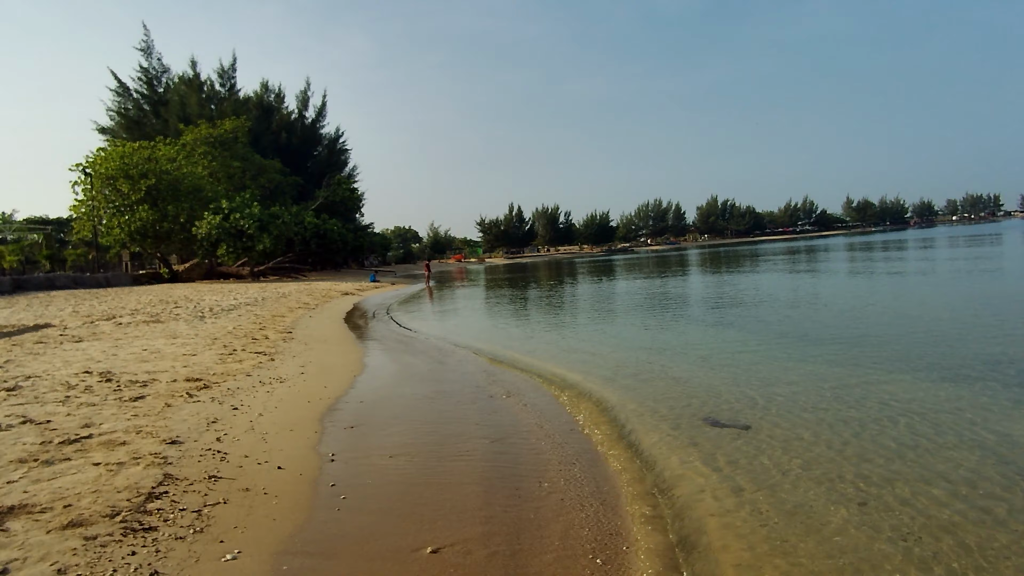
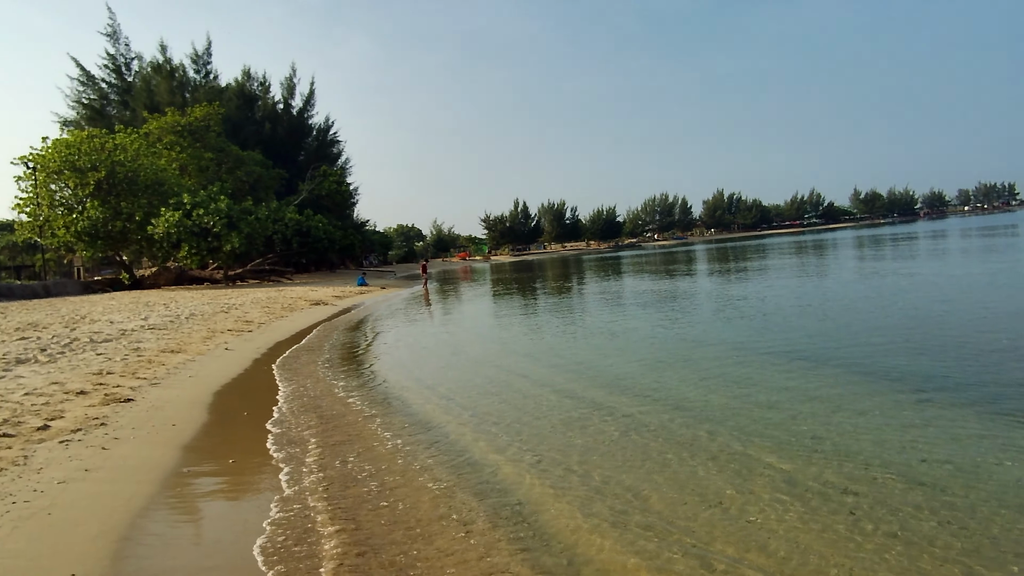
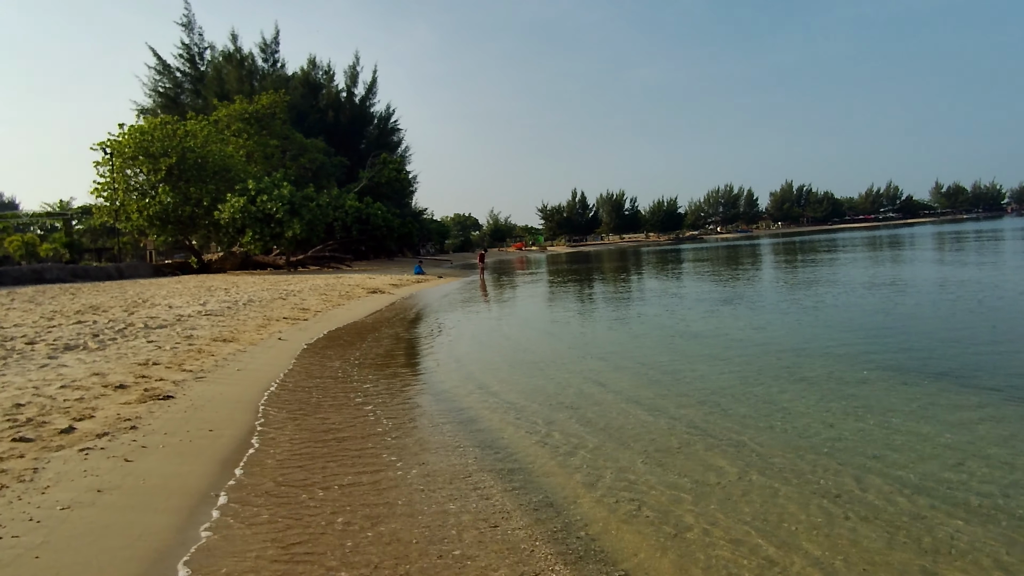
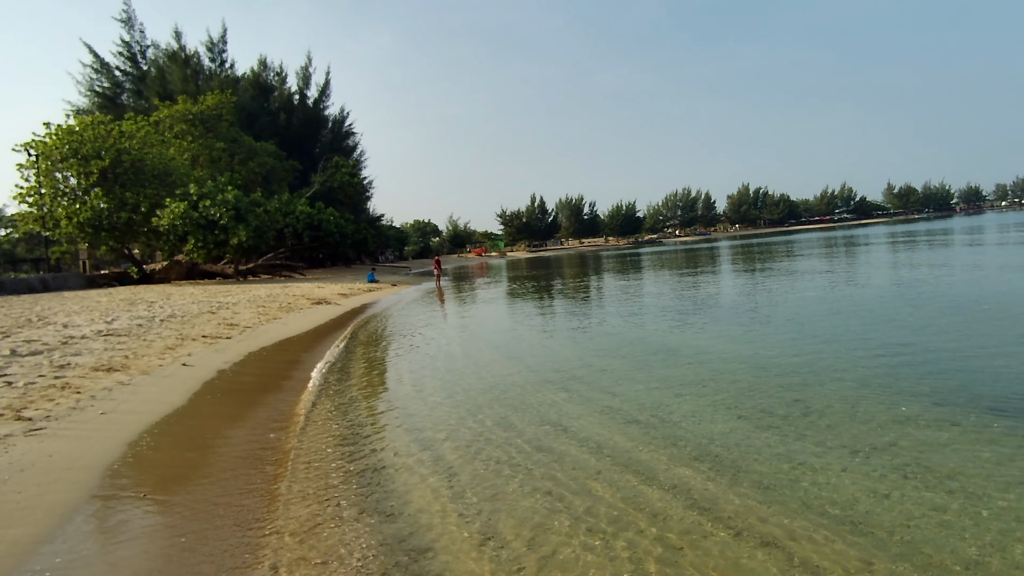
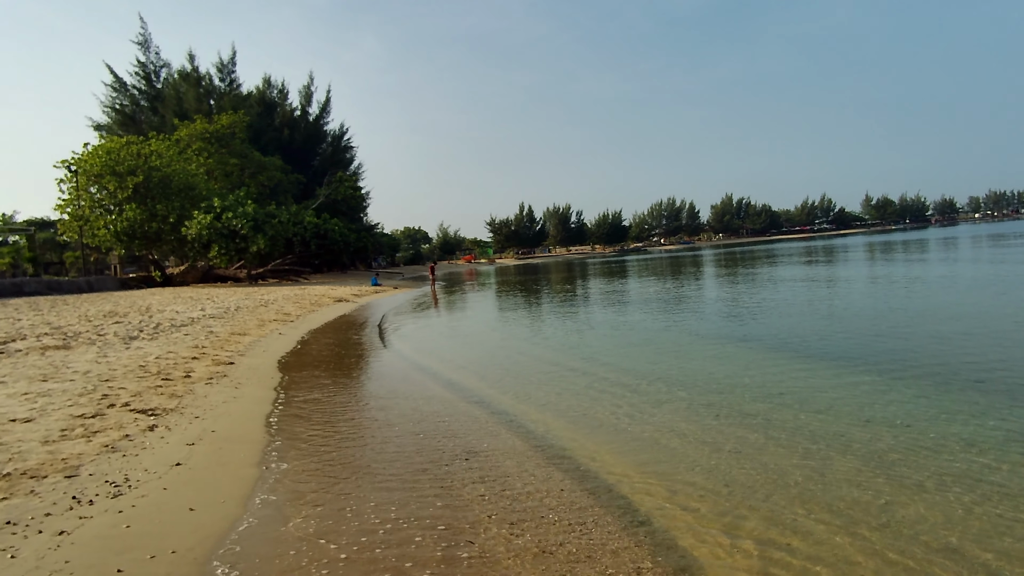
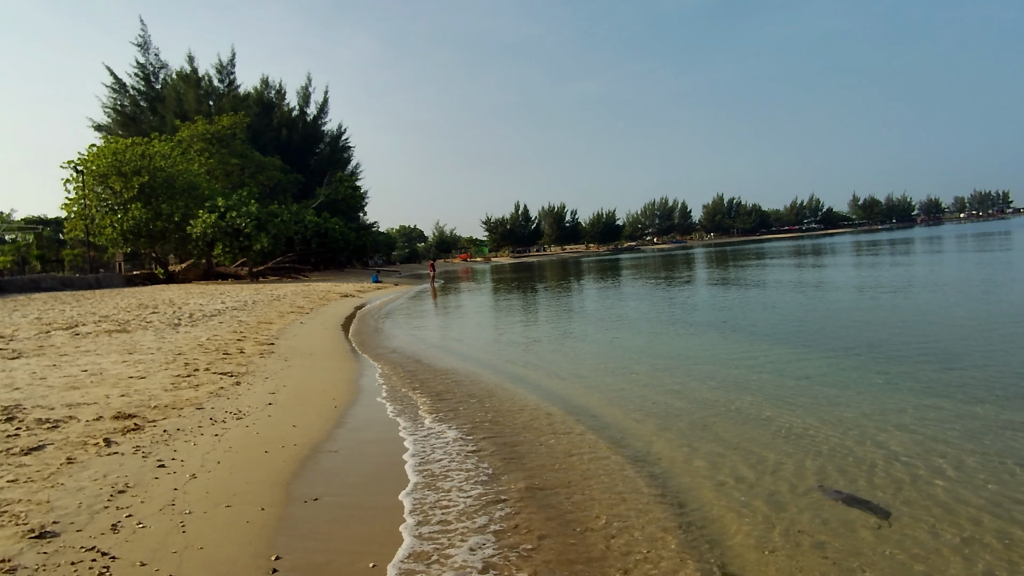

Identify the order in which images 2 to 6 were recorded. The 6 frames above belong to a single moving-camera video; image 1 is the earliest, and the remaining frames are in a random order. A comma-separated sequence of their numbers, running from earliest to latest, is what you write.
6, 5, 2, 3, 4
